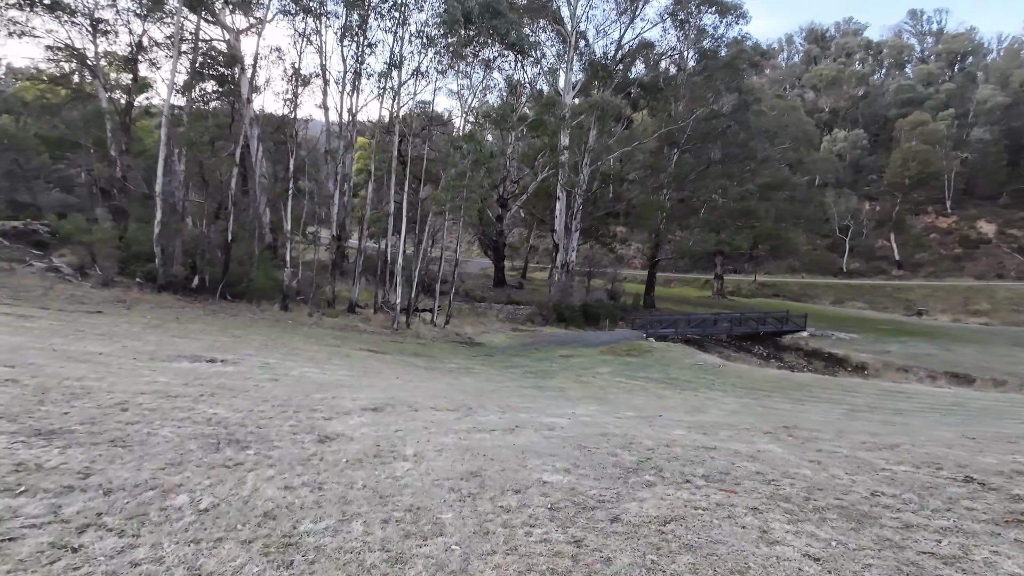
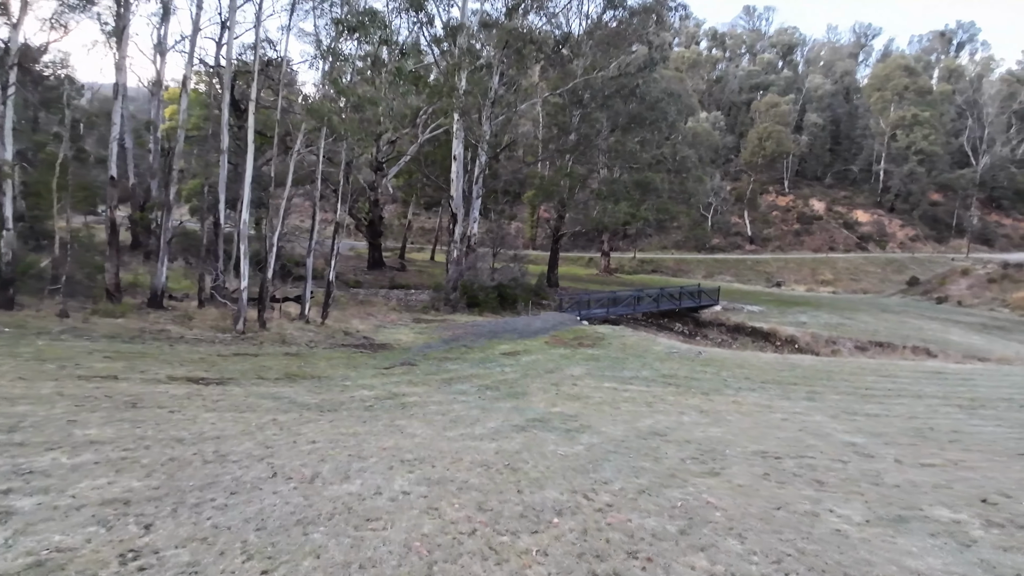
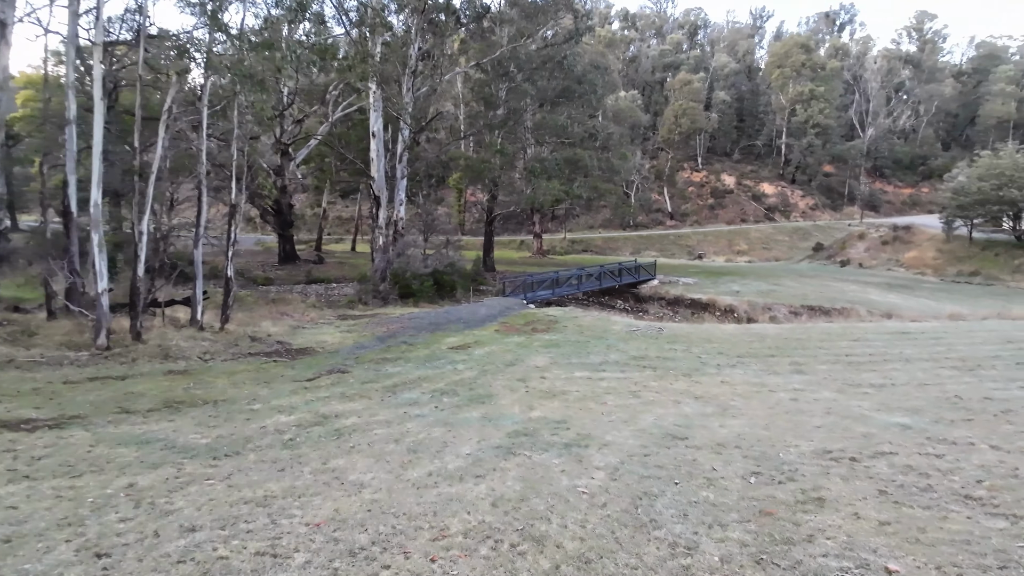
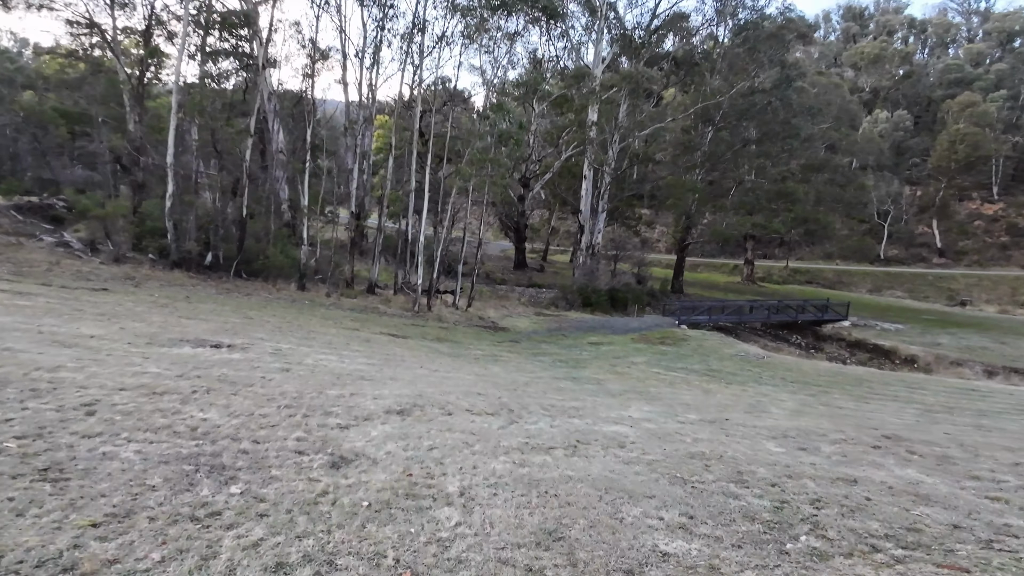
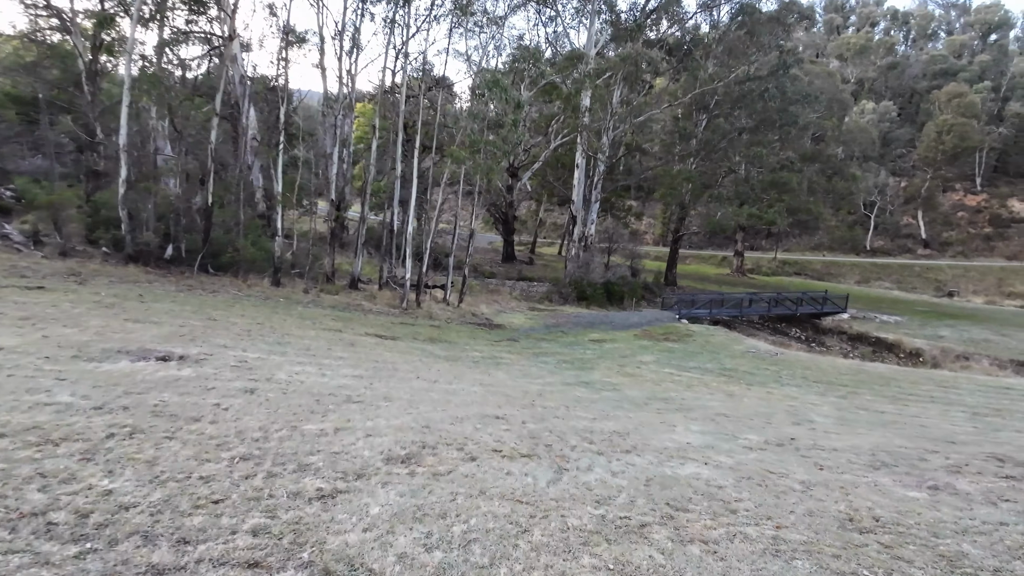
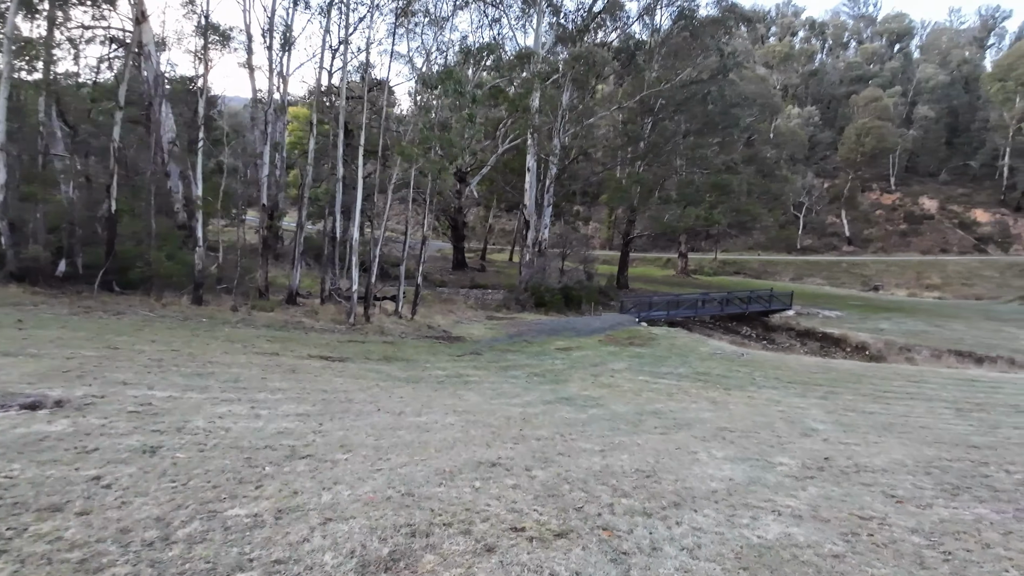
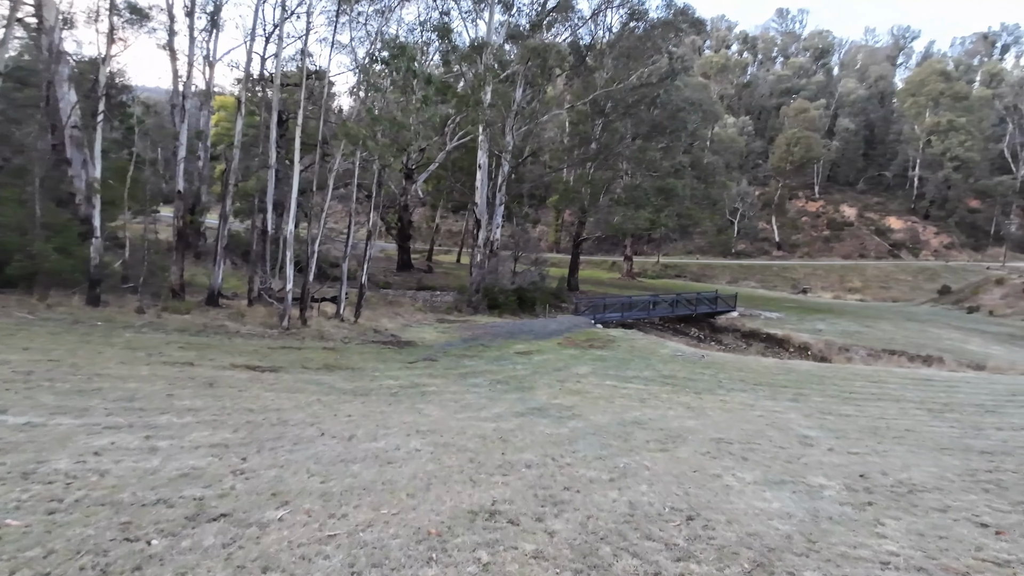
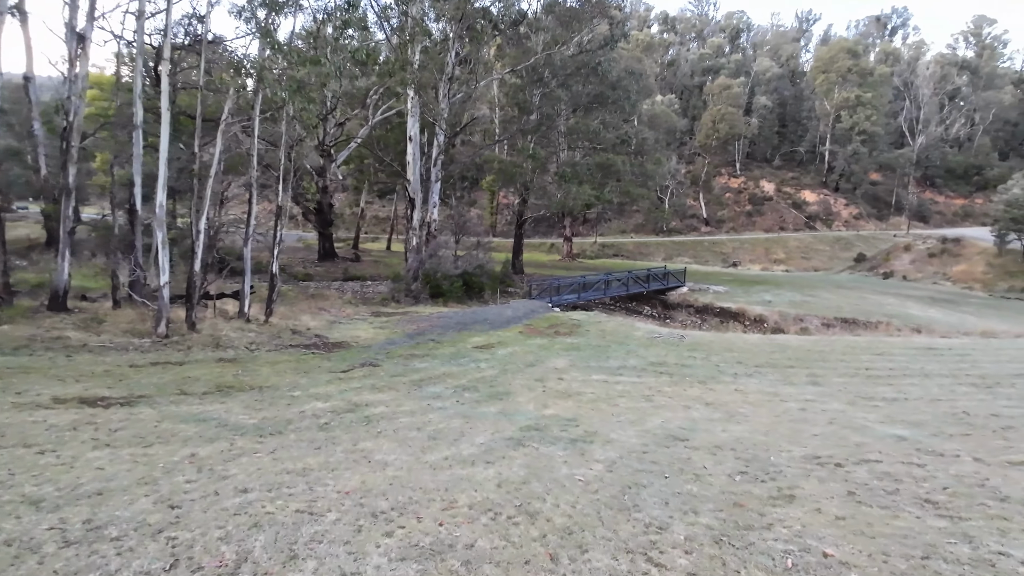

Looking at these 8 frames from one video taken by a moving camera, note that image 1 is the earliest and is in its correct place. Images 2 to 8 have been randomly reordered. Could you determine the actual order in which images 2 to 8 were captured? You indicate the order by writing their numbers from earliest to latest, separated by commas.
4, 5, 6, 7, 2, 8, 3
